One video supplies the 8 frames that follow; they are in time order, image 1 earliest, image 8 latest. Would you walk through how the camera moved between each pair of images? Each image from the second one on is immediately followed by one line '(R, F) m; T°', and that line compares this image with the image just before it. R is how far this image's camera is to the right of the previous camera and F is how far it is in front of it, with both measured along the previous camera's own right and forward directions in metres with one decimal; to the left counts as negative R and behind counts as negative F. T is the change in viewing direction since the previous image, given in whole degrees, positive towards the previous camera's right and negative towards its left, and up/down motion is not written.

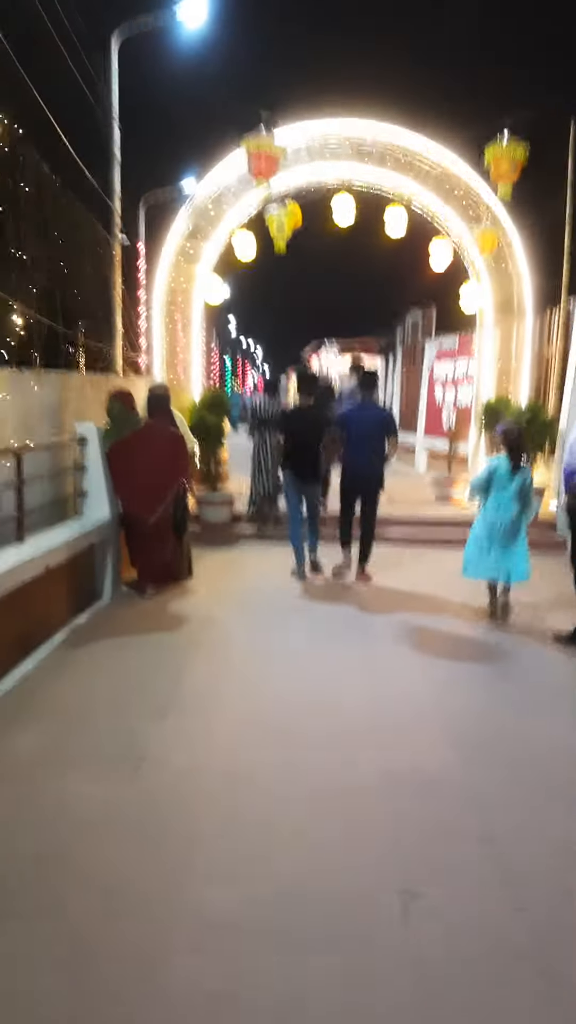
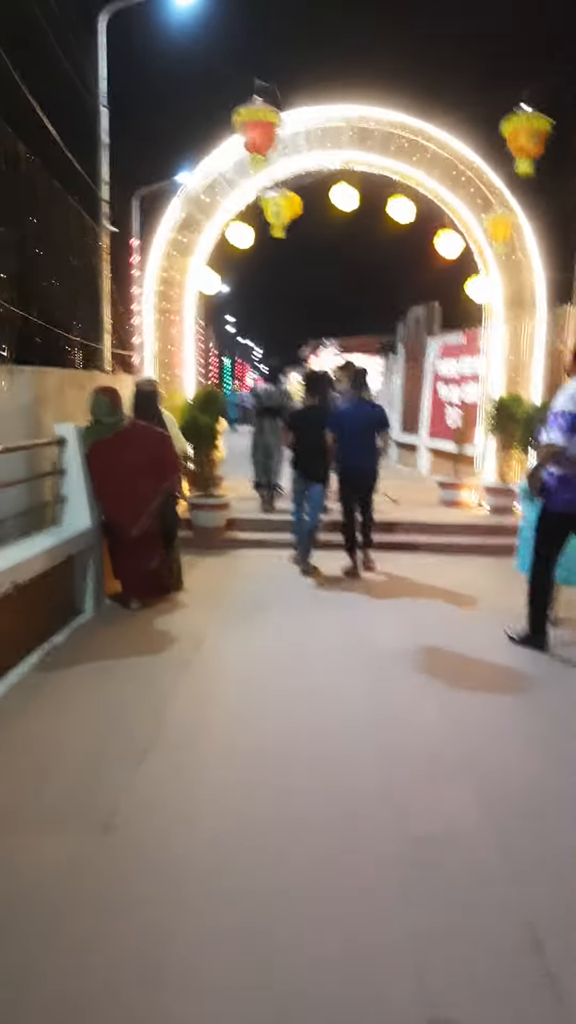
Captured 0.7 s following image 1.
(0.0, +0.6) m; 0°
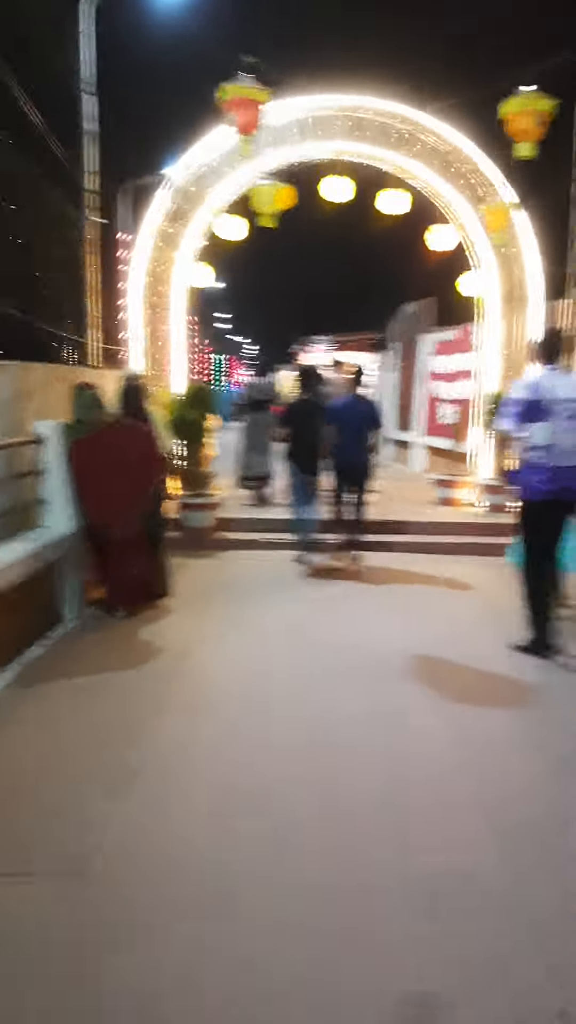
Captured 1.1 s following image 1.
(0.0, +0.3) m; +1°
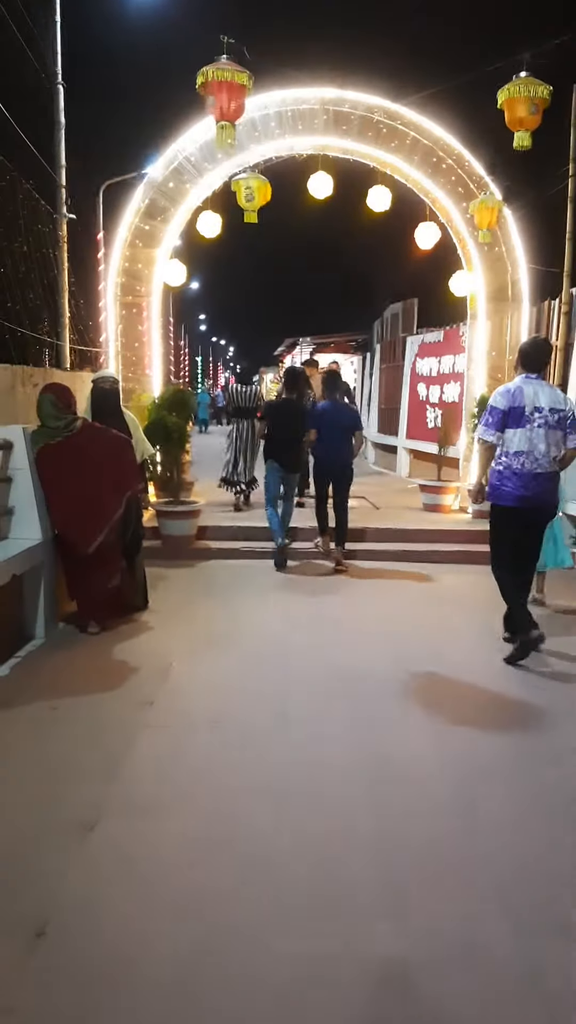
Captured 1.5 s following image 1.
(0.0, +0.3) m; +1°
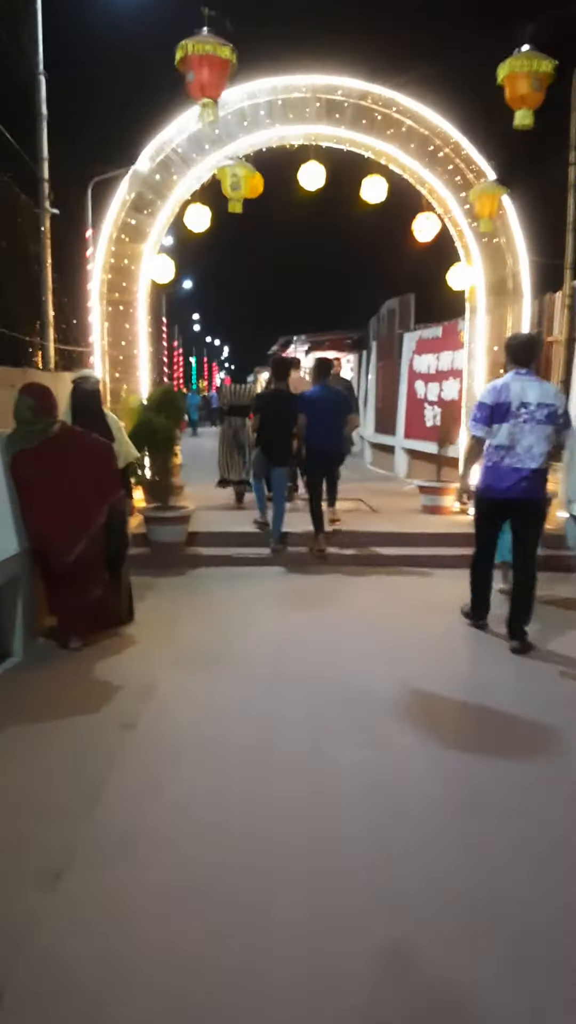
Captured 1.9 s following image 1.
(0.0, +0.3) m; 0°
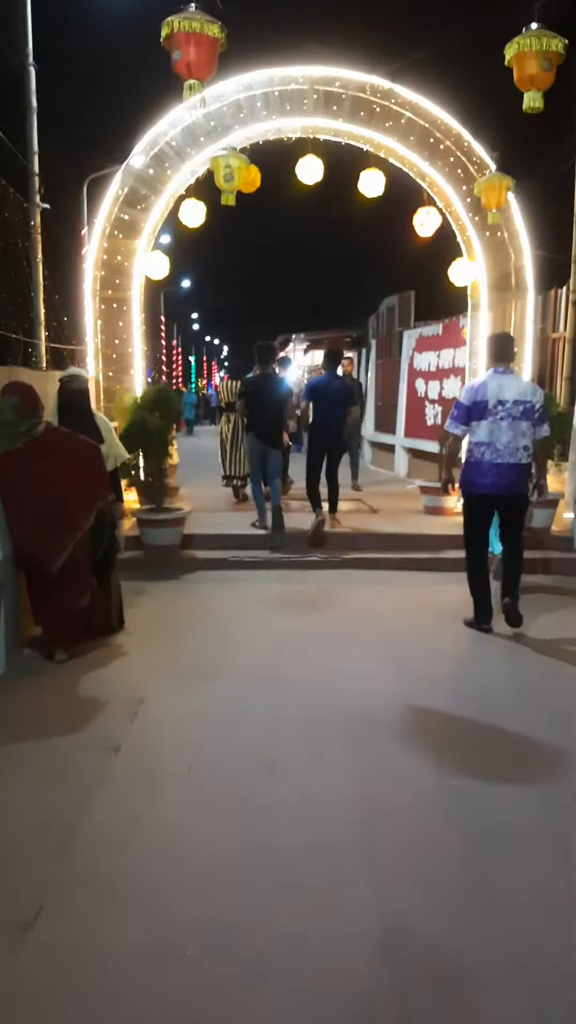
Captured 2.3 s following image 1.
(0.0, +0.2) m; 0°
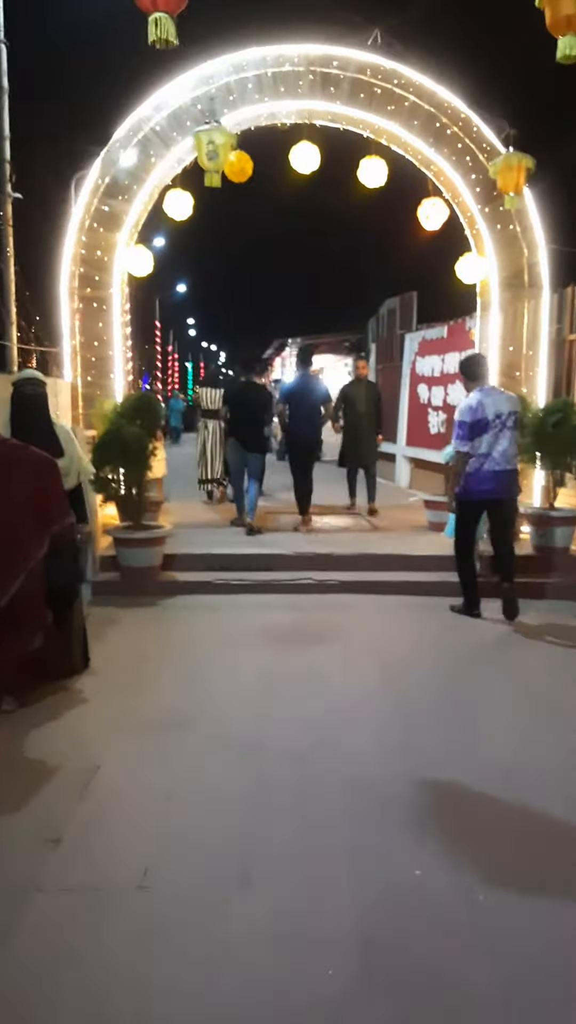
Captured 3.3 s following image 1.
(+0.1, +0.8) m; 0°
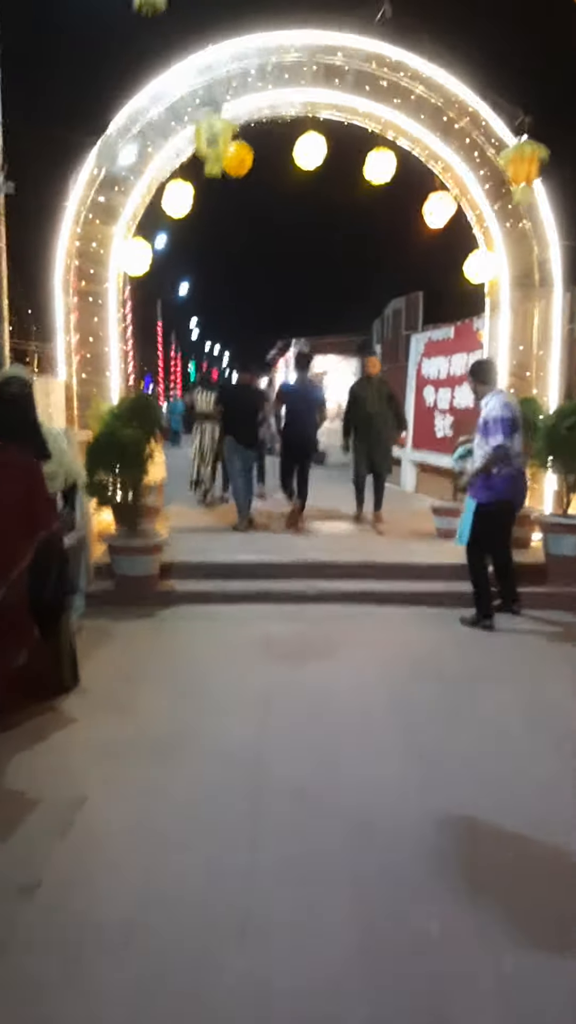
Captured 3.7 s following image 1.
(0.0, +0.3) m; 0°
